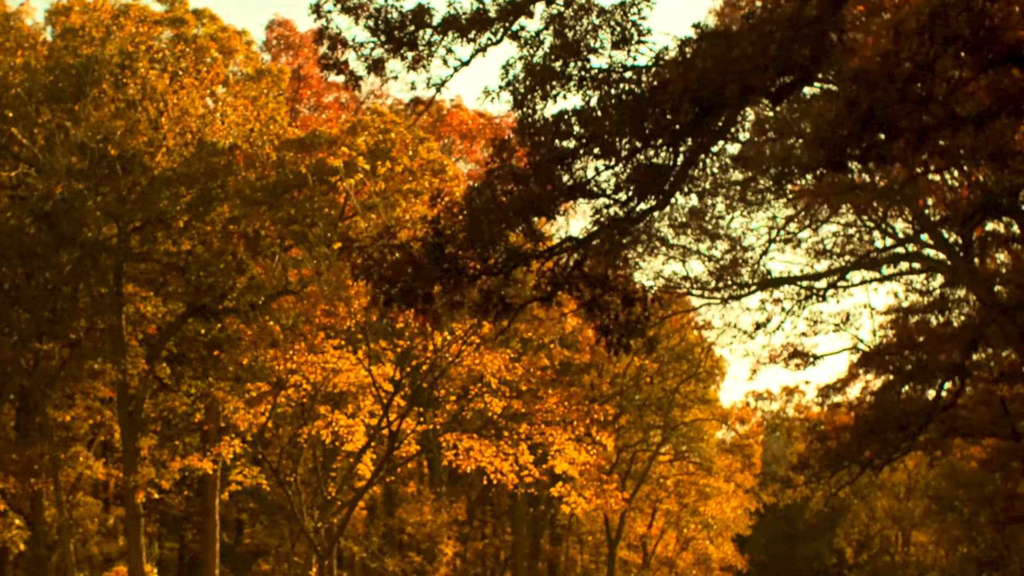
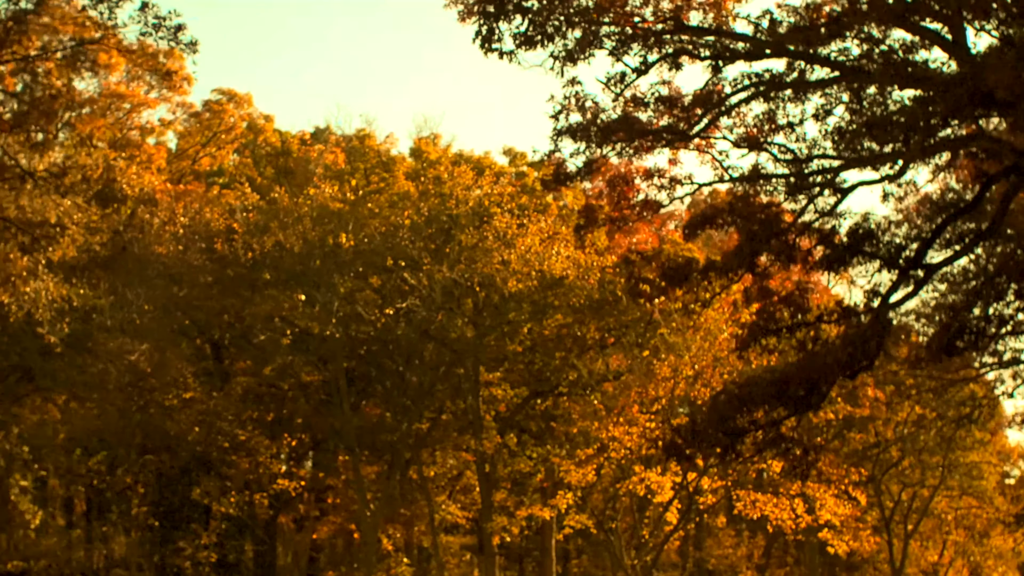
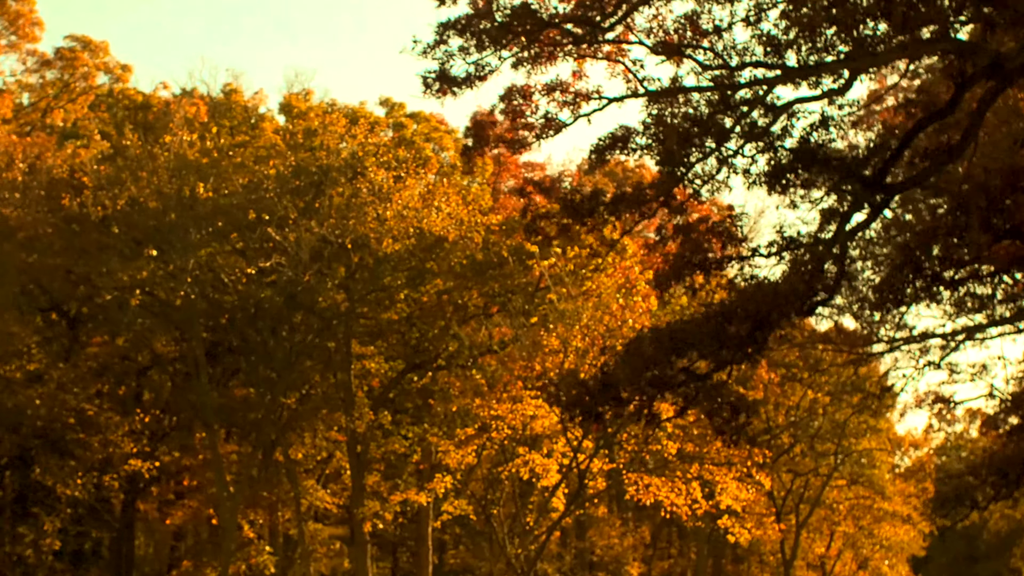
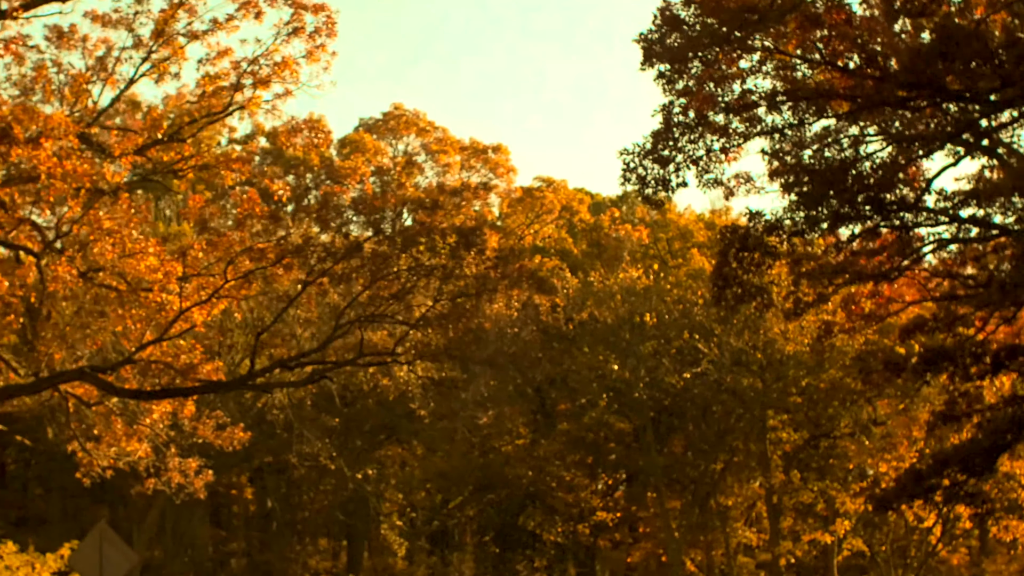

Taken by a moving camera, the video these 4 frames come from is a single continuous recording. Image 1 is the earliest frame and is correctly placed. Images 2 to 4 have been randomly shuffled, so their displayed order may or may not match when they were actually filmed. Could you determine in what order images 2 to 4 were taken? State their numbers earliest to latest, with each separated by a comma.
3, 2, 4
